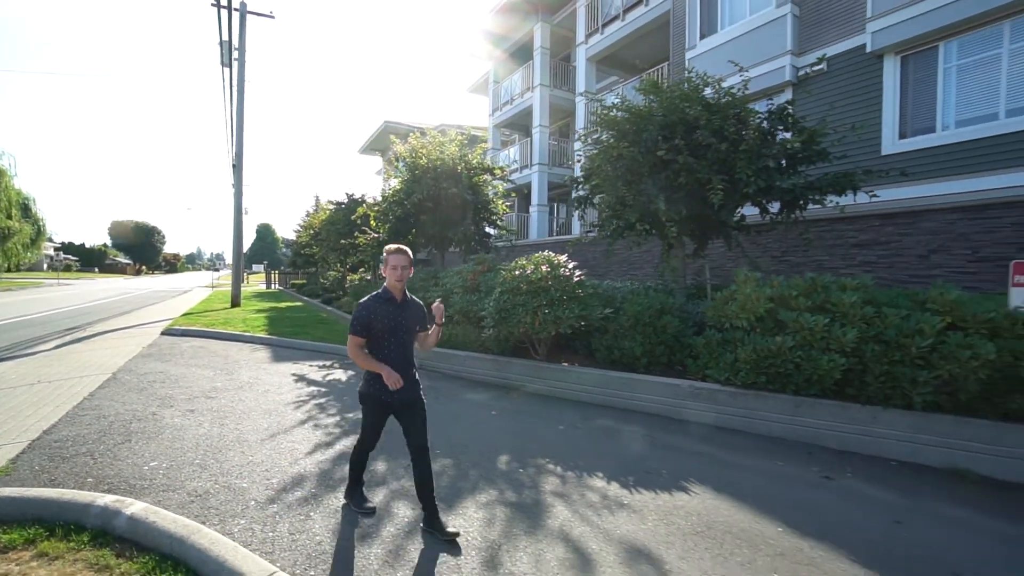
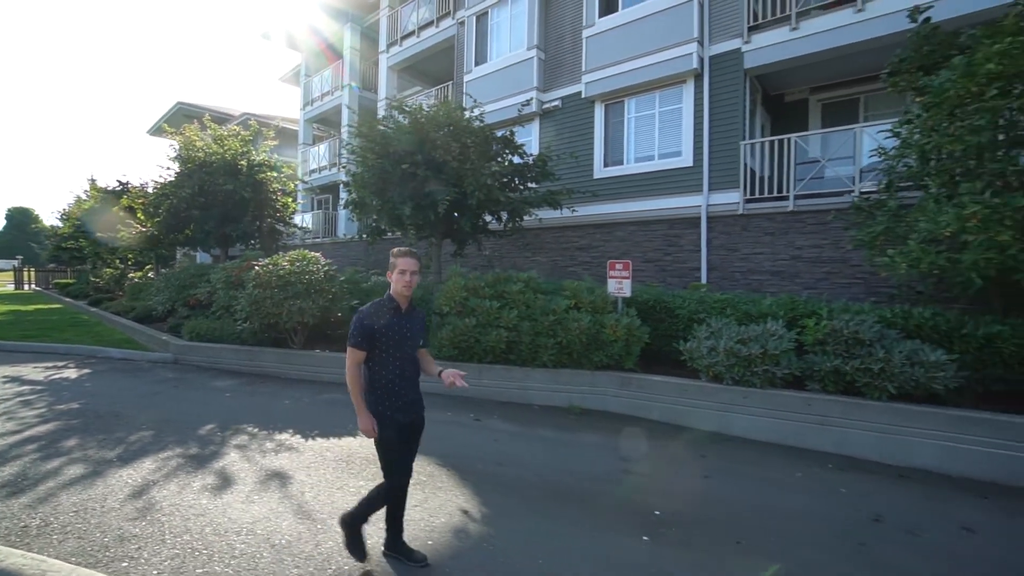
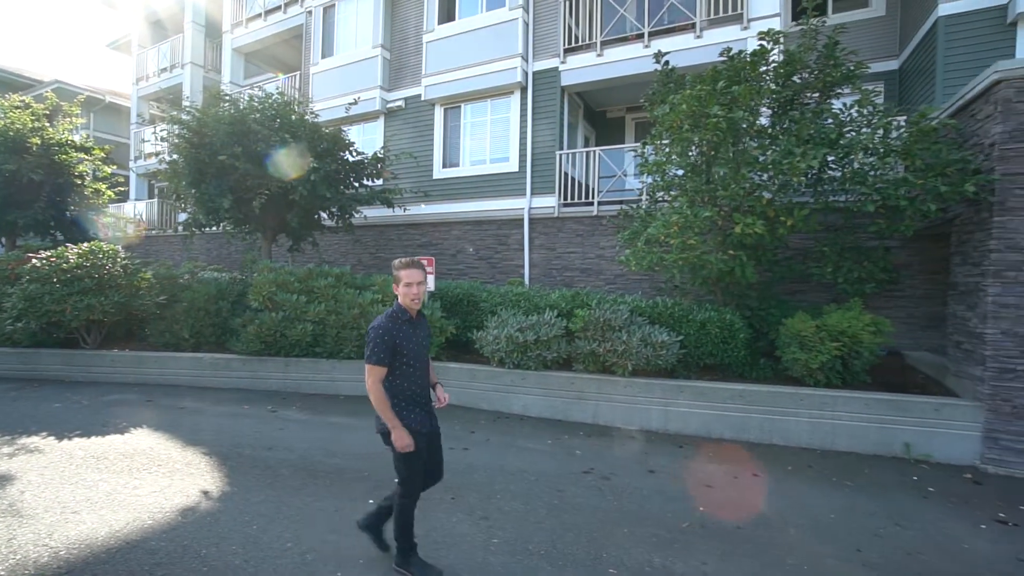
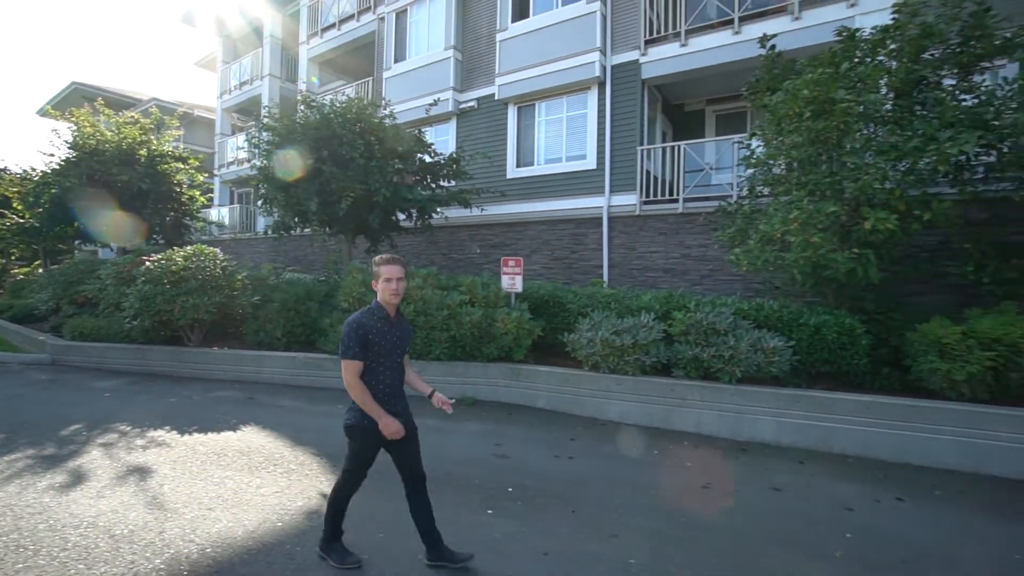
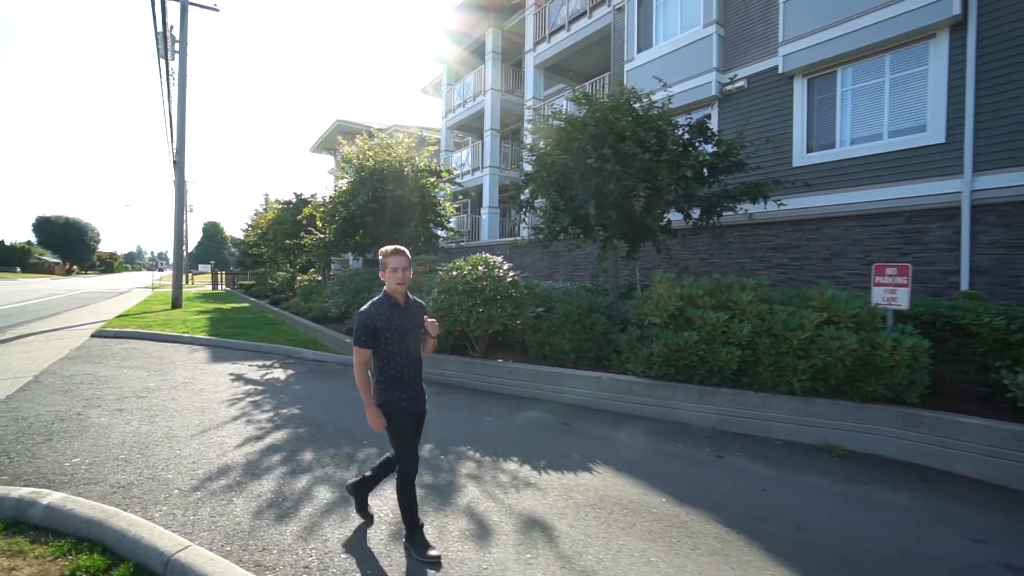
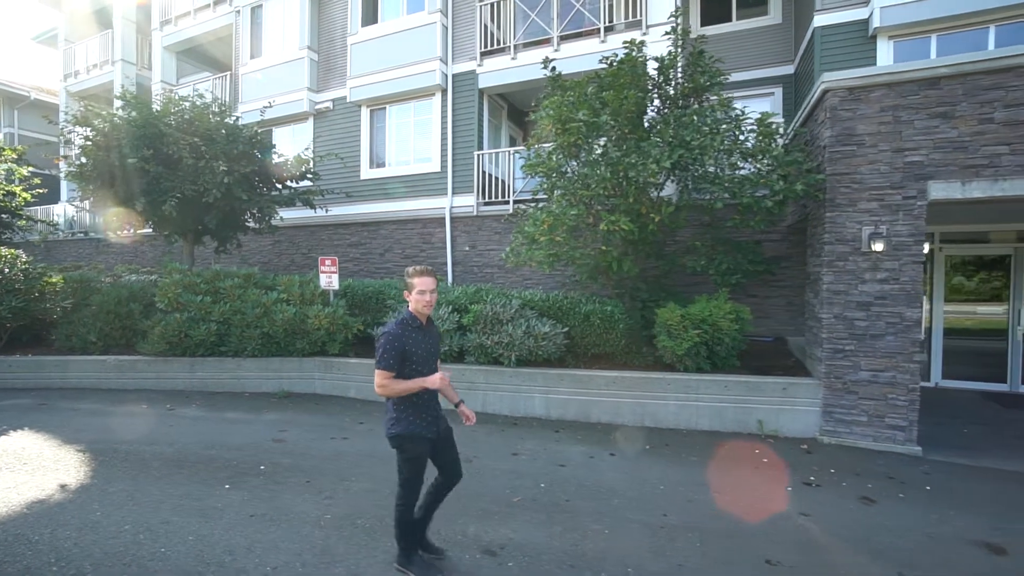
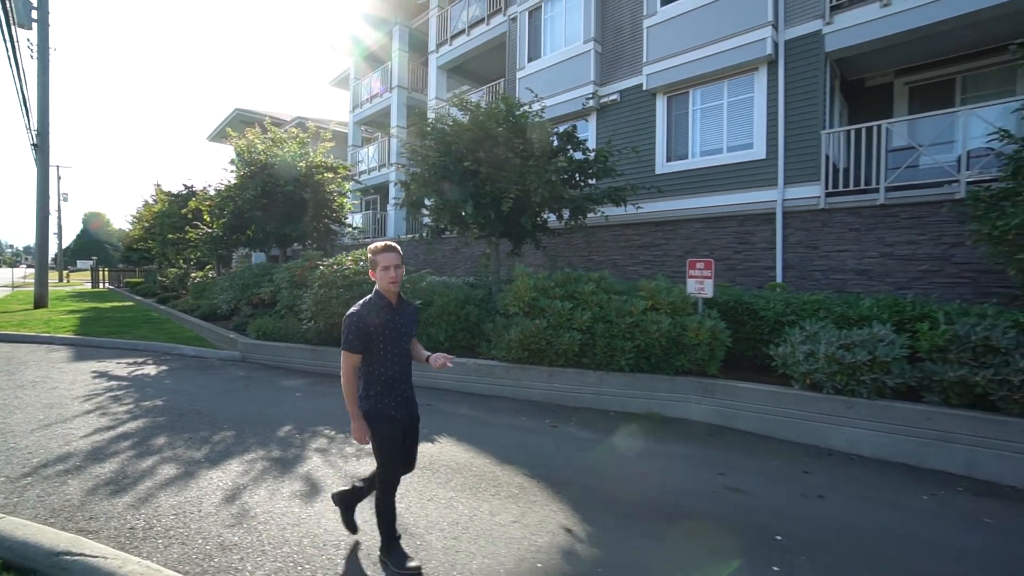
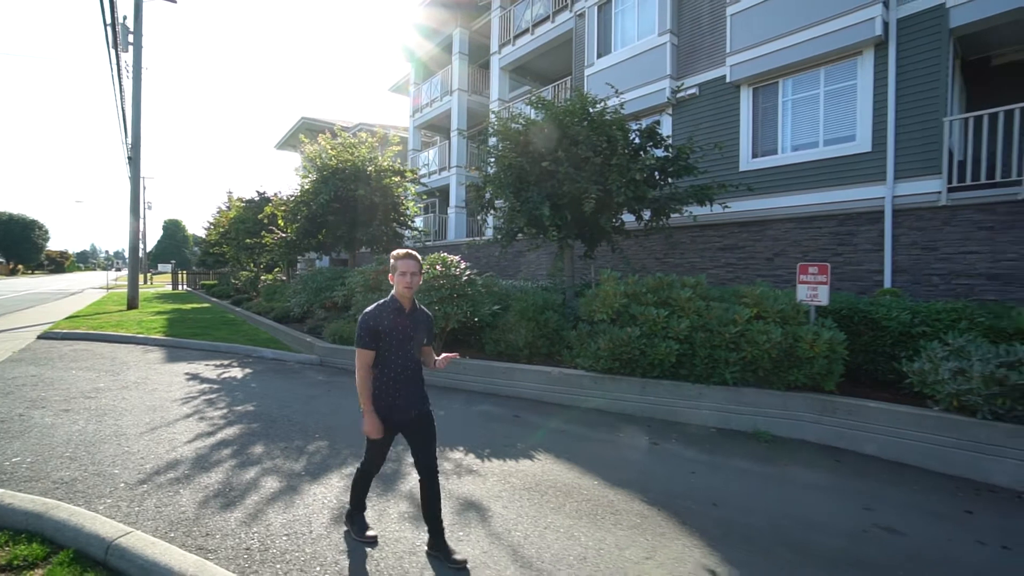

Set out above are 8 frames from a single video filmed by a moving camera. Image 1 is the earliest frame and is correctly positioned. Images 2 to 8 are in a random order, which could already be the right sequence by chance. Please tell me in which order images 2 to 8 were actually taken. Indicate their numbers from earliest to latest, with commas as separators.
5, 8, 7, 2, 4, 3, 6
